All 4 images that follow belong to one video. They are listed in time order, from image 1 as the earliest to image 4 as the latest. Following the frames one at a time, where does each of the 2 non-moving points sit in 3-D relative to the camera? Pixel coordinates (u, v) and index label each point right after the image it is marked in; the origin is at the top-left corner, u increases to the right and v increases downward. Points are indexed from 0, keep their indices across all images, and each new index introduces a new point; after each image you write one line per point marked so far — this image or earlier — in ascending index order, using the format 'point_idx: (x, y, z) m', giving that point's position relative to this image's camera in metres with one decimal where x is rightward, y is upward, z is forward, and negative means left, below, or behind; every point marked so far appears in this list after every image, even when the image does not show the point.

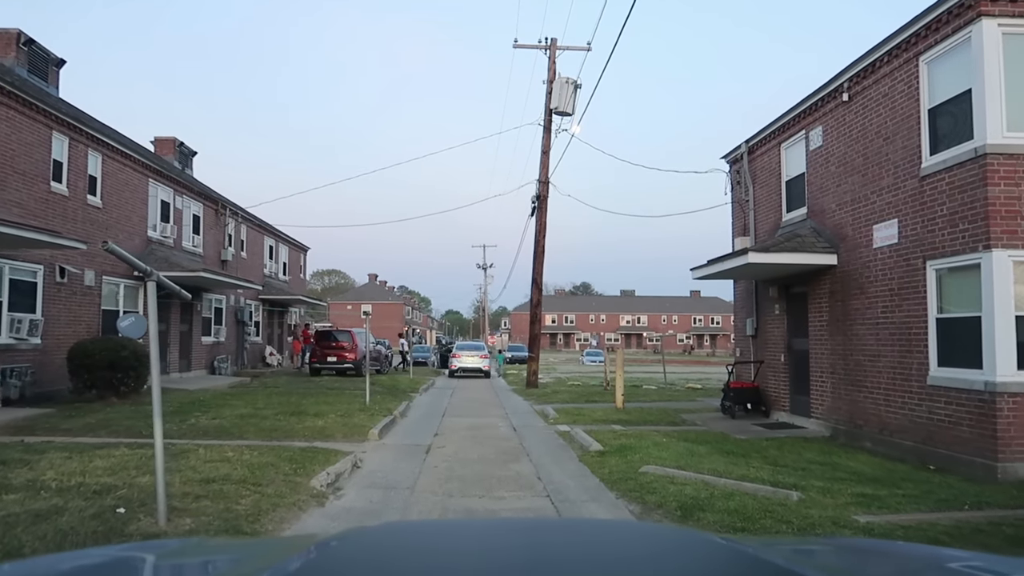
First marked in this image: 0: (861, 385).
0: (+5.2, -1.4, +11.1) m
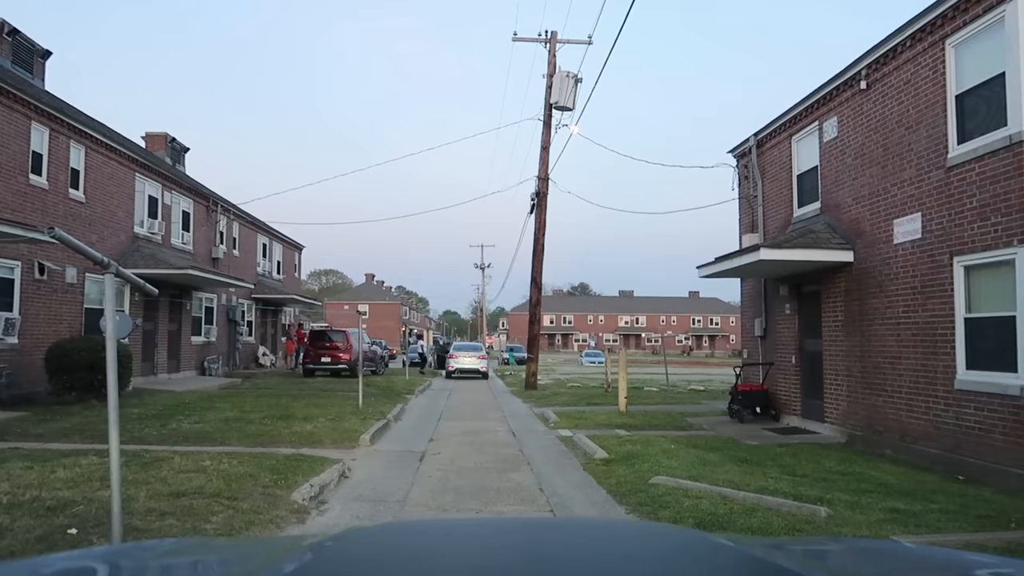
0: (+5.2, -1.4, +10.5) m
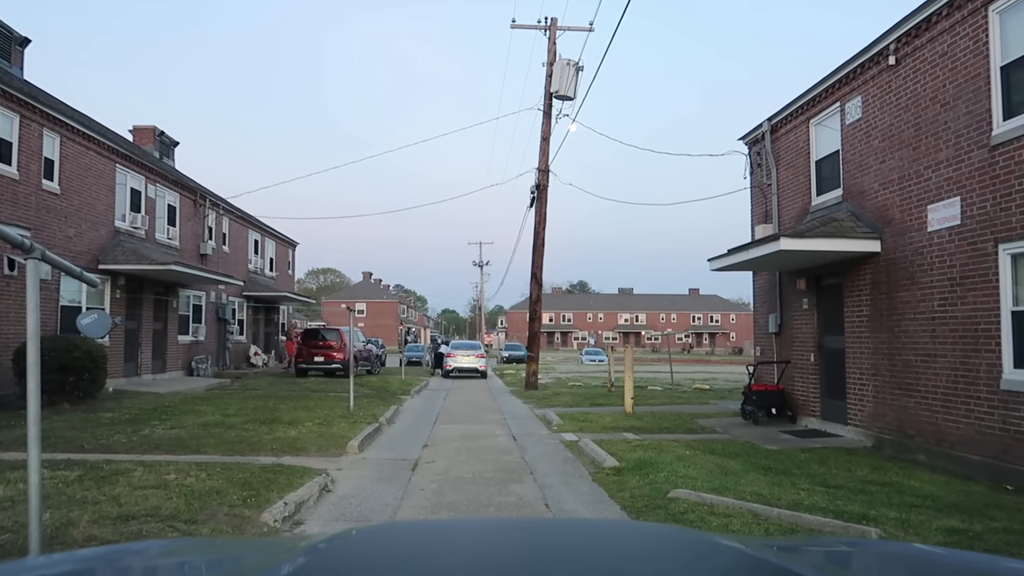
0: (+5.2, -1.3, +9.7) m
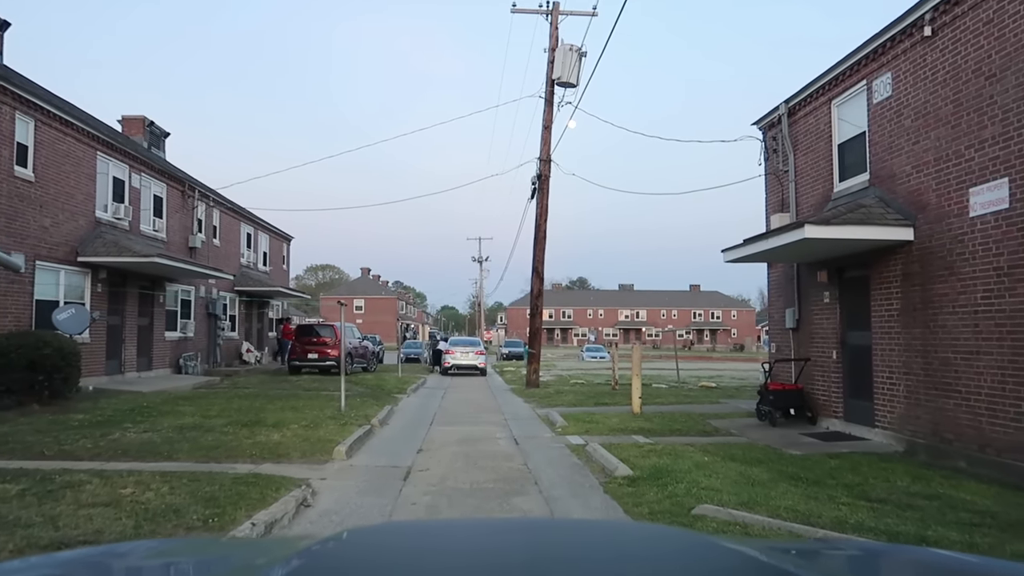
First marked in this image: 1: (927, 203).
0: (+5.2, -1.2, +8.9) m
1: (+5.2, +1.1, +9.4) m
